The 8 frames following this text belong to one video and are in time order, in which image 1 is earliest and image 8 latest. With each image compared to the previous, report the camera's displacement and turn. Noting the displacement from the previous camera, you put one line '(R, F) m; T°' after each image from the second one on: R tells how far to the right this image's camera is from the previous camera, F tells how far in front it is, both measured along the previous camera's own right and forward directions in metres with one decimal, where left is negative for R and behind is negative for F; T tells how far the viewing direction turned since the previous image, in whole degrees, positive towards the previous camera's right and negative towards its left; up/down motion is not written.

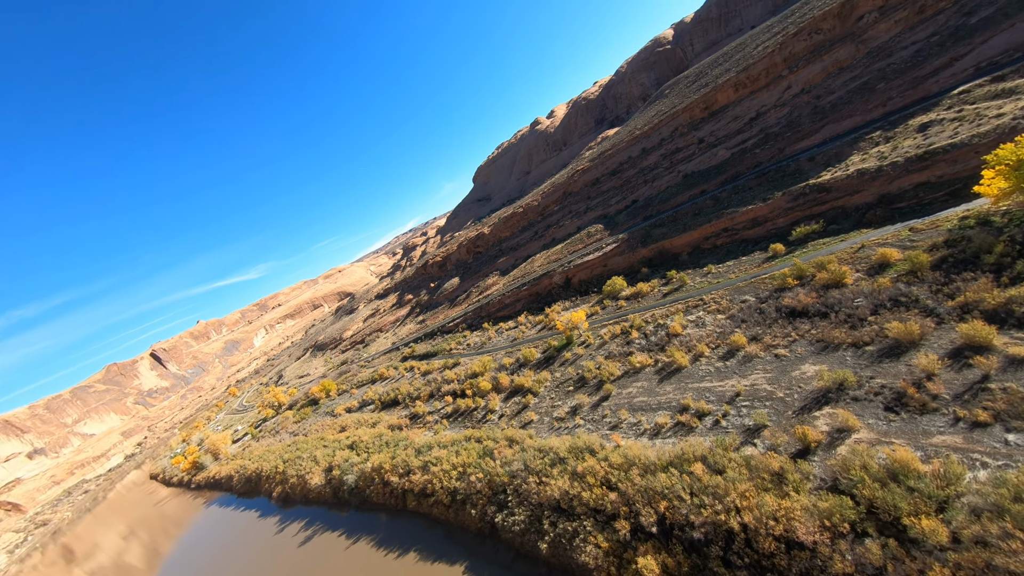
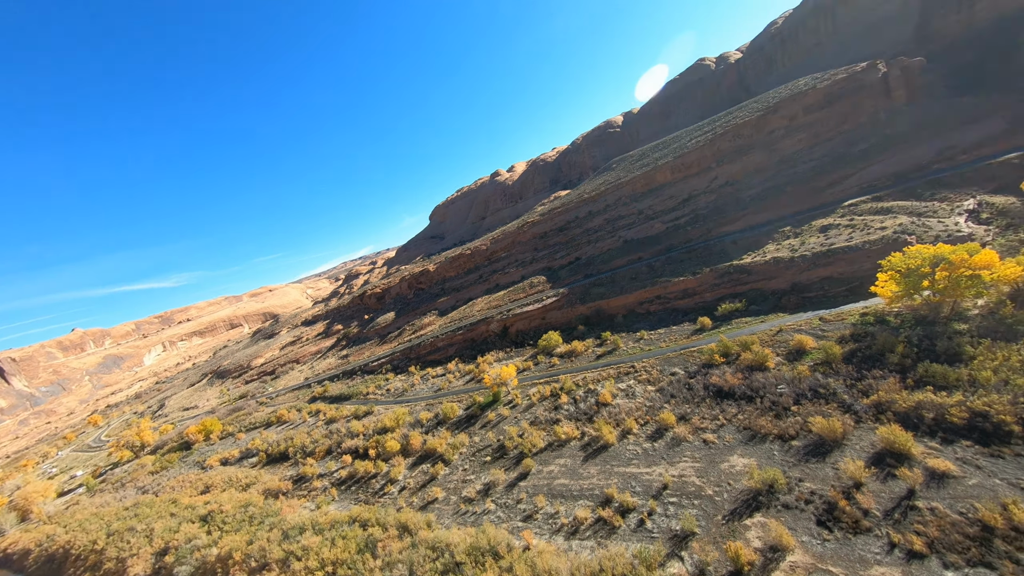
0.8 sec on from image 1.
(+1.5, +2.2) m; +9°
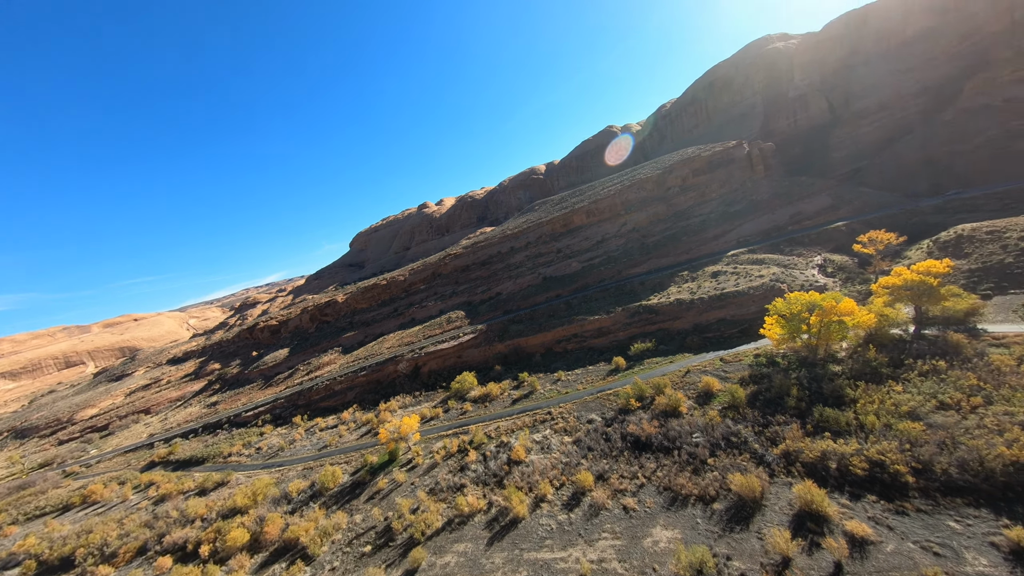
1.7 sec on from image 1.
(+1.2, +2.5) m; +13°
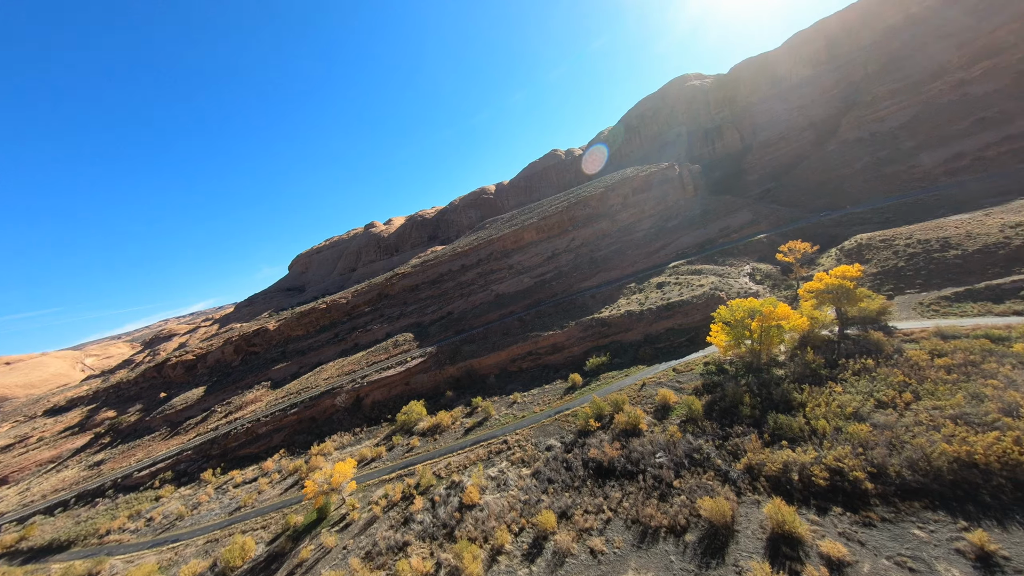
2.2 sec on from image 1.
(+0.4, +1.4) m; +8°
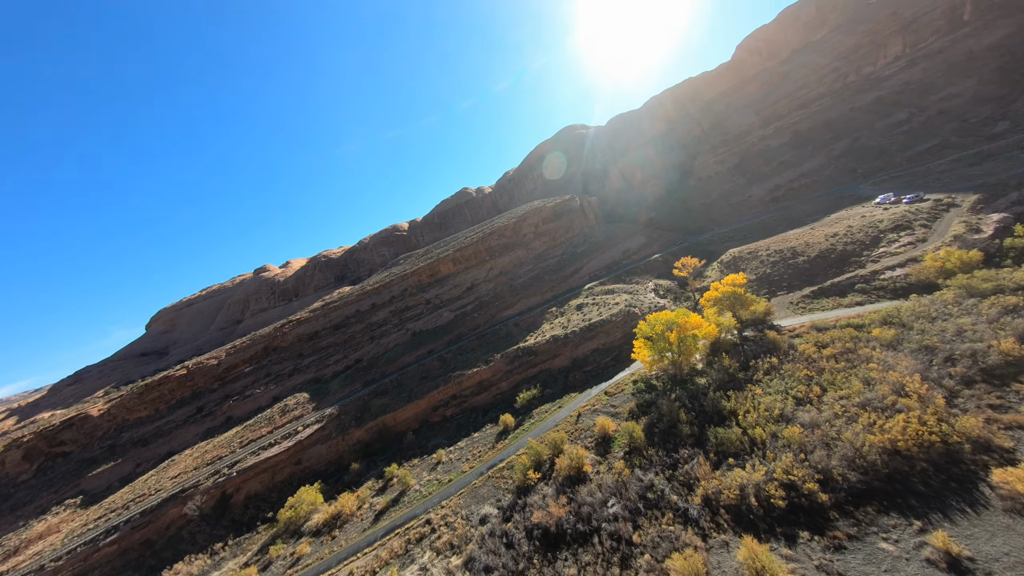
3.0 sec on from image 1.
(+0.5, +2.2) m; +14°
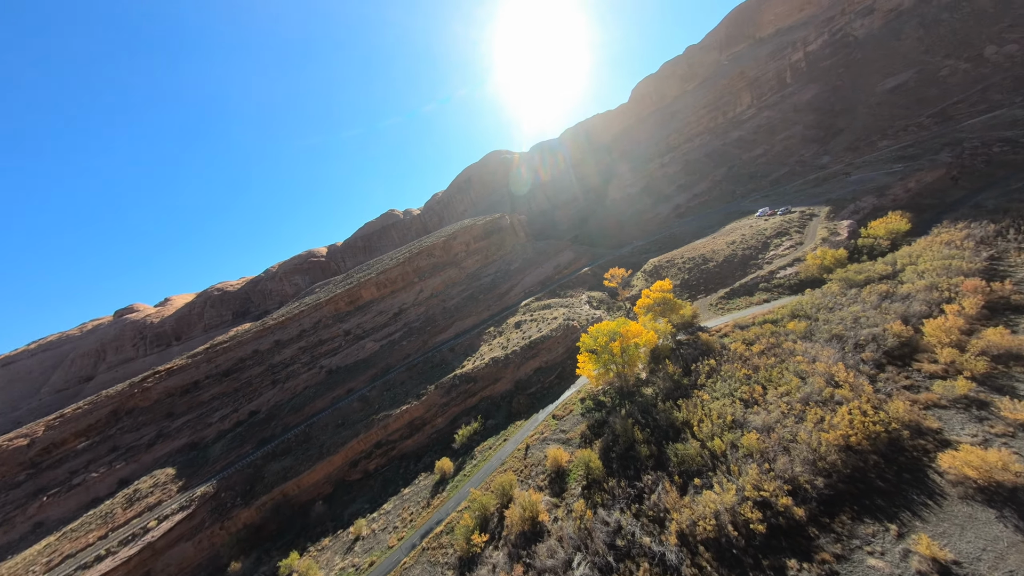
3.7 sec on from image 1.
(+0.2, +1.9) m; +12°
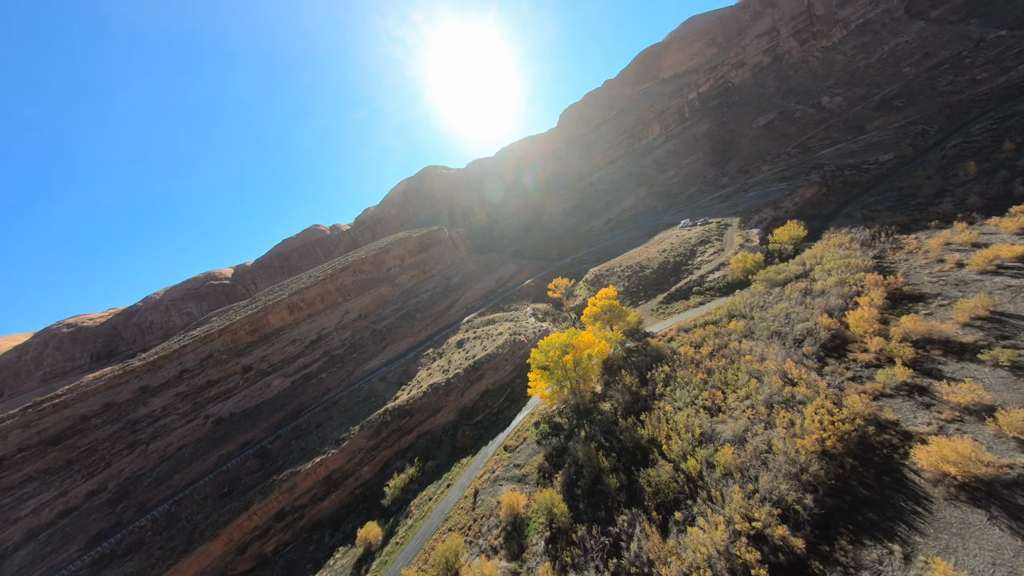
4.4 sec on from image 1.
(+0.1, +2.0) m; +11°
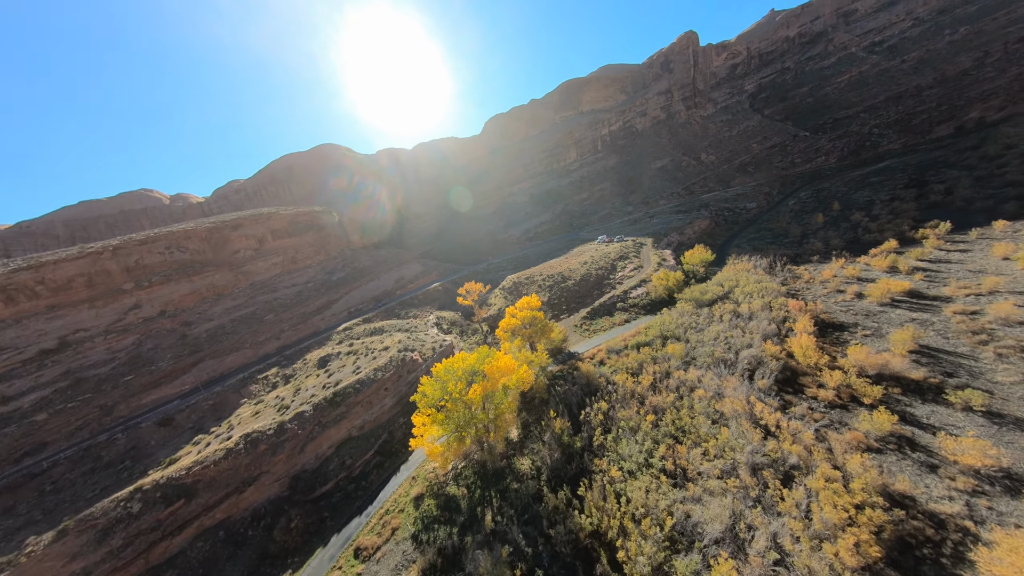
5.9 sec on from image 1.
(+0.8, +4.5) m; +16°
